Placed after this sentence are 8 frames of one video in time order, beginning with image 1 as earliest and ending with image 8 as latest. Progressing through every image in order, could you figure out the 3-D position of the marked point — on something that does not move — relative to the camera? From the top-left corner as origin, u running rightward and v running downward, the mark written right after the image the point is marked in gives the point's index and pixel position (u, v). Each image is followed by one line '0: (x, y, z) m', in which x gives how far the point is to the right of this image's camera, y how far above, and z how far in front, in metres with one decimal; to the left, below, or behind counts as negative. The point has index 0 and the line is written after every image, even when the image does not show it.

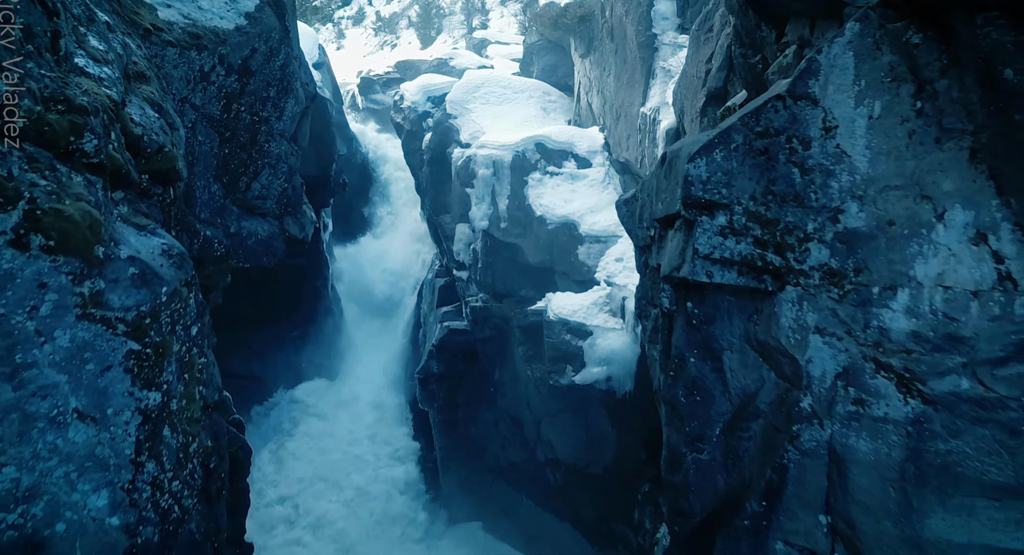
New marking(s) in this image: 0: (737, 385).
0: (+1.4, -0.7, +4.0) m
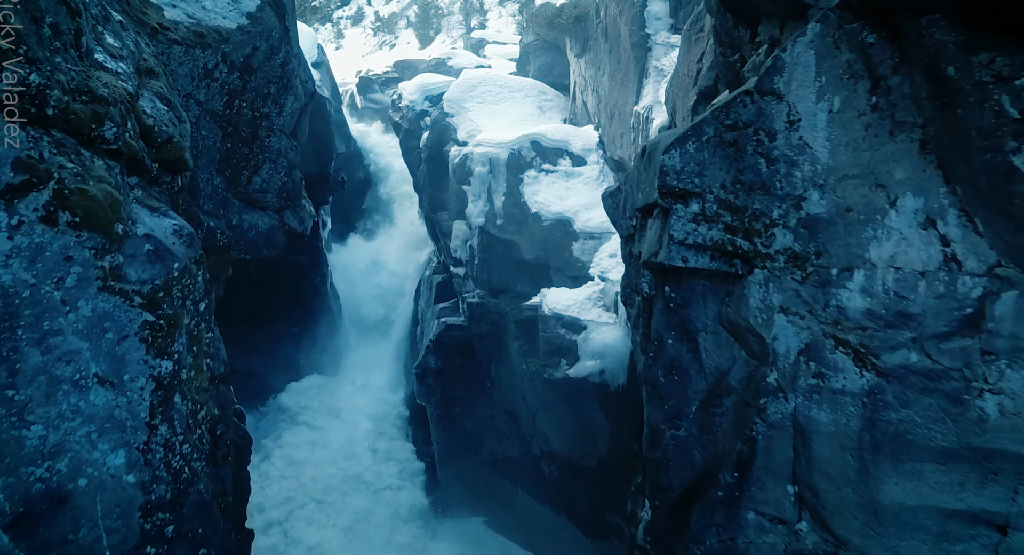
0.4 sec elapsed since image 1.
0: (+1.3, -0.6, +4.3) m
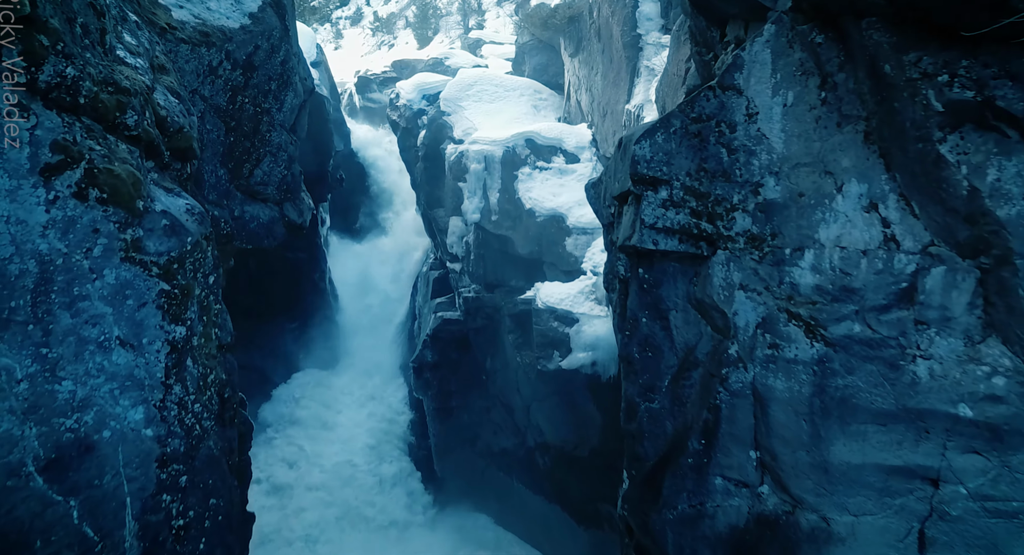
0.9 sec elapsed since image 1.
0: (+1.2, -0.4, +4.6) m
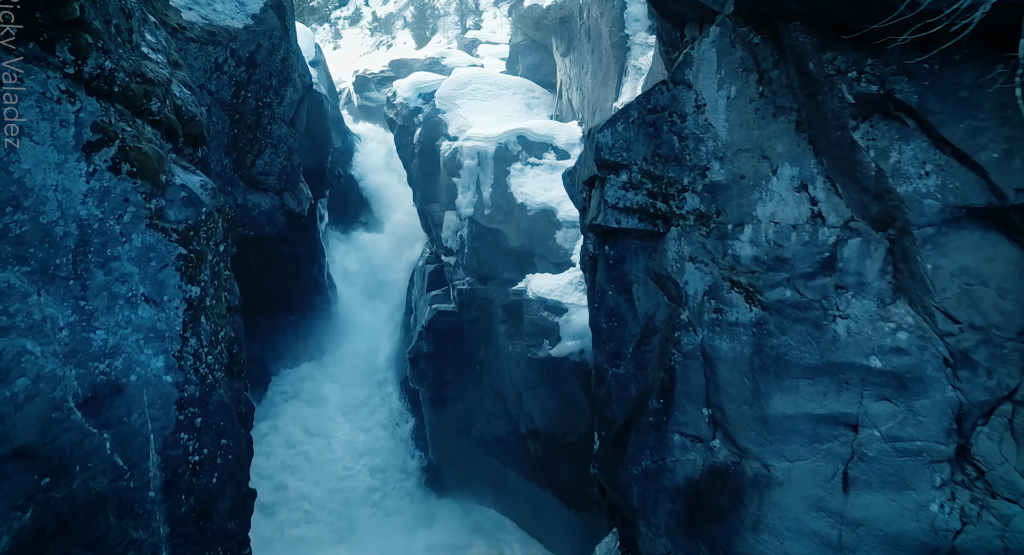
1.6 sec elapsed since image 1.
0: (+1.0, -0.2, +5.2) m
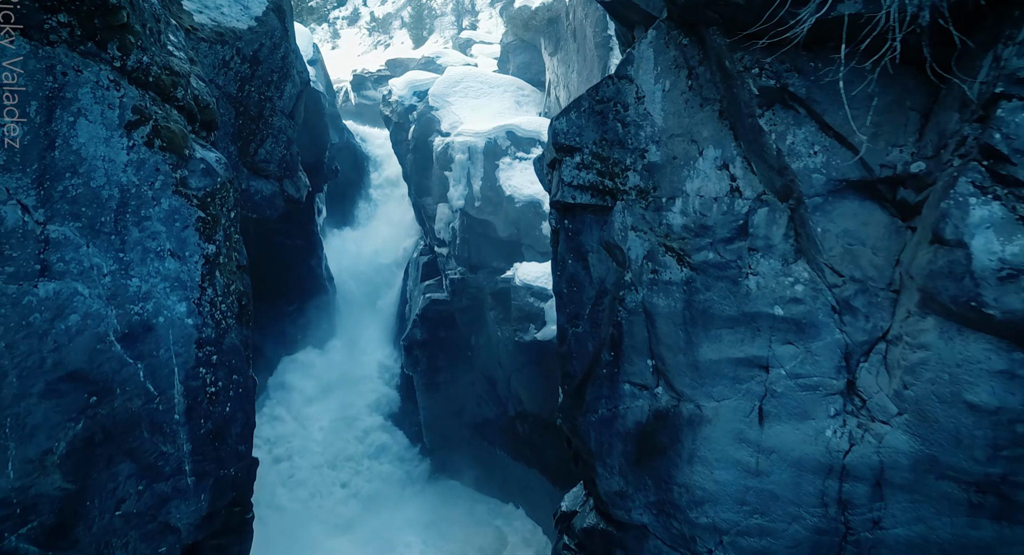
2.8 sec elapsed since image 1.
0: (+0.8, 0.0, +6.0) m
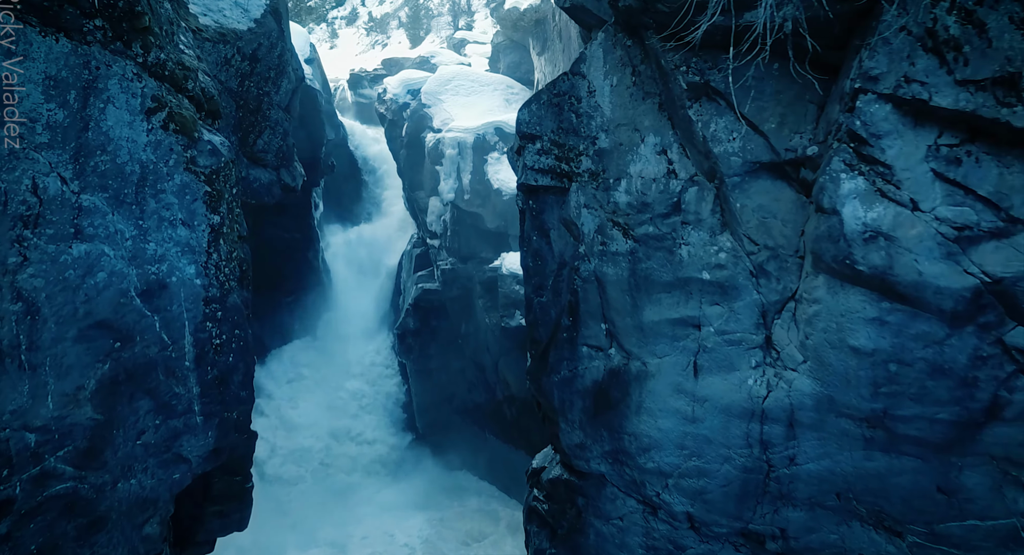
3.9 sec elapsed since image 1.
0: (+0.4, +0.3, +6.7) m
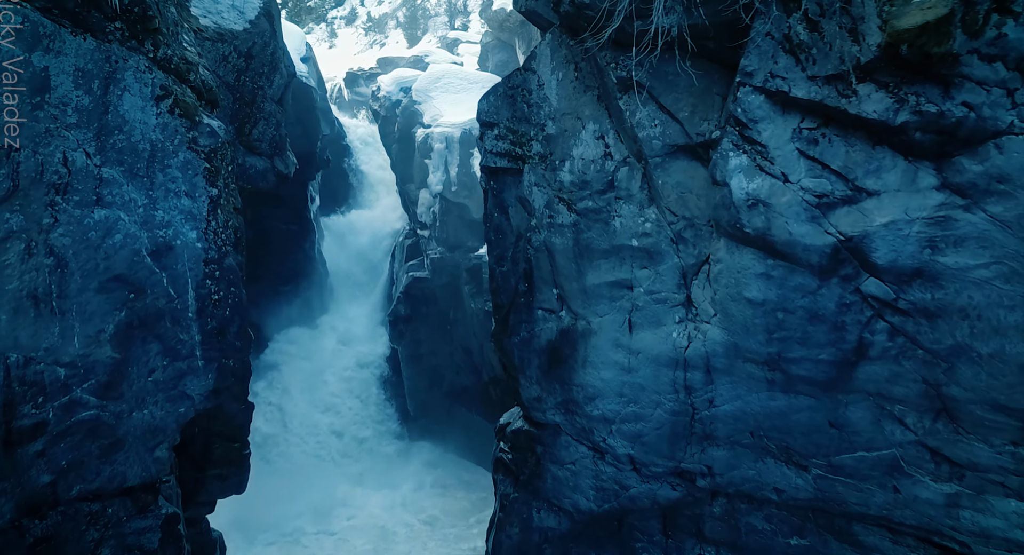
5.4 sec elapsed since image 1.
0: (0.0, +0.6, +7.7) m
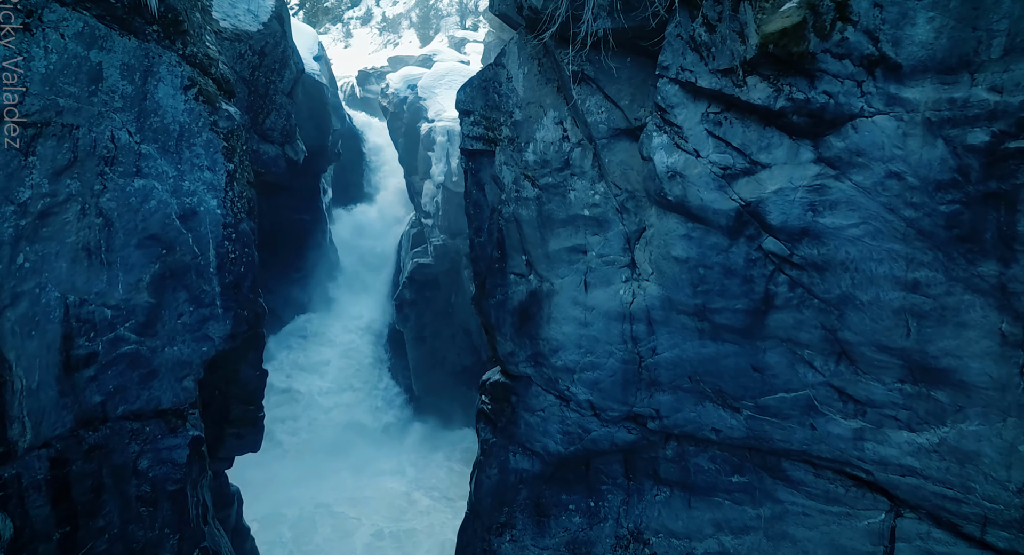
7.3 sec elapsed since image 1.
0: (-0.3, +1.0, +8.8) m
